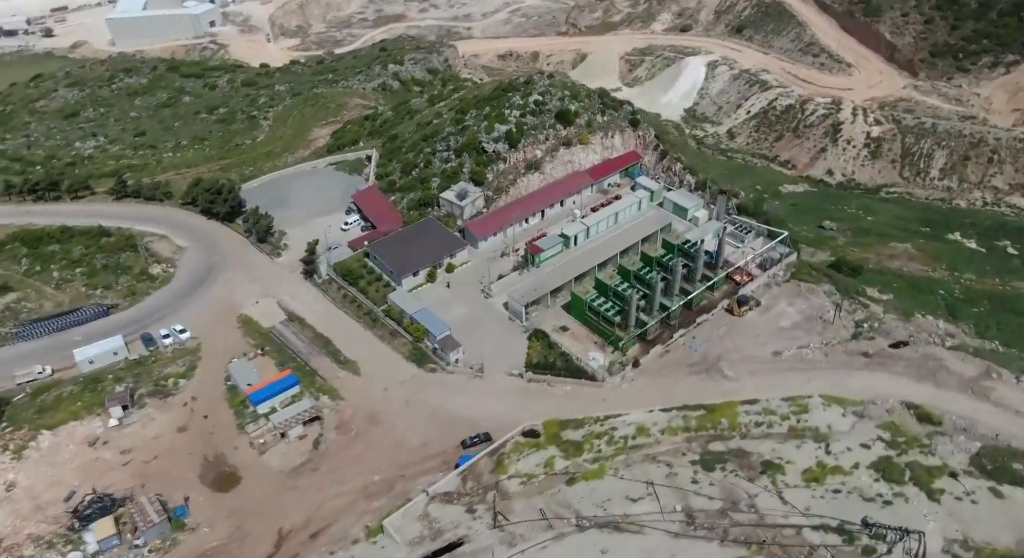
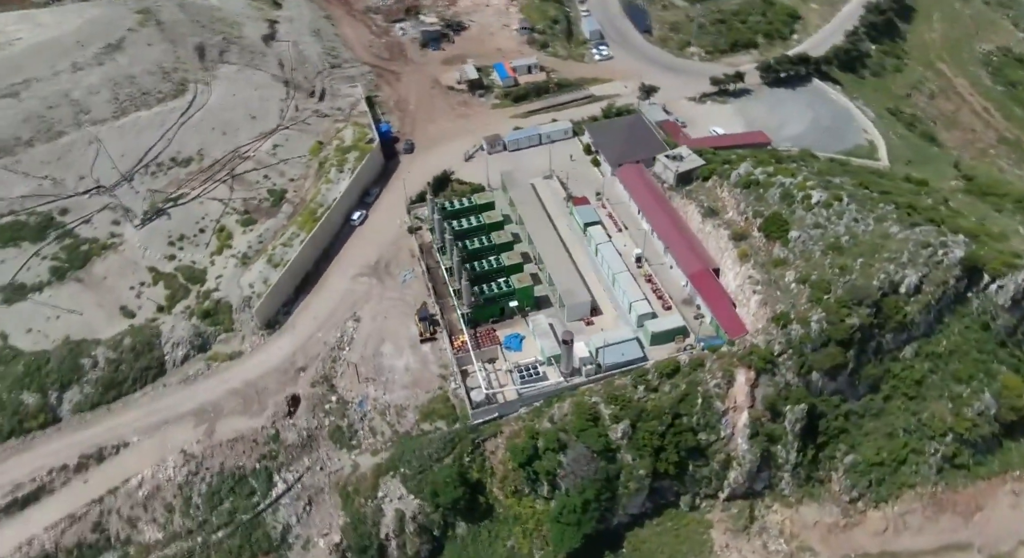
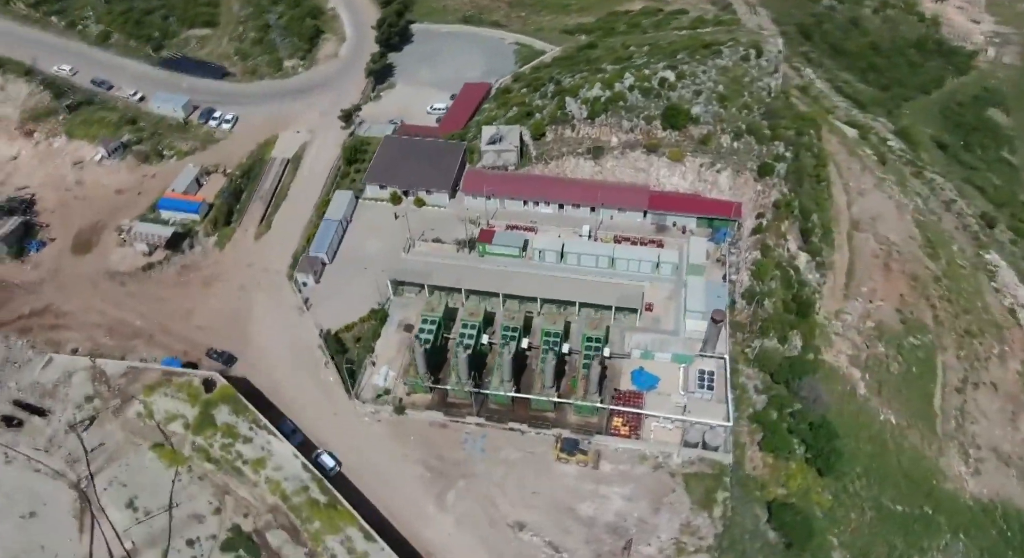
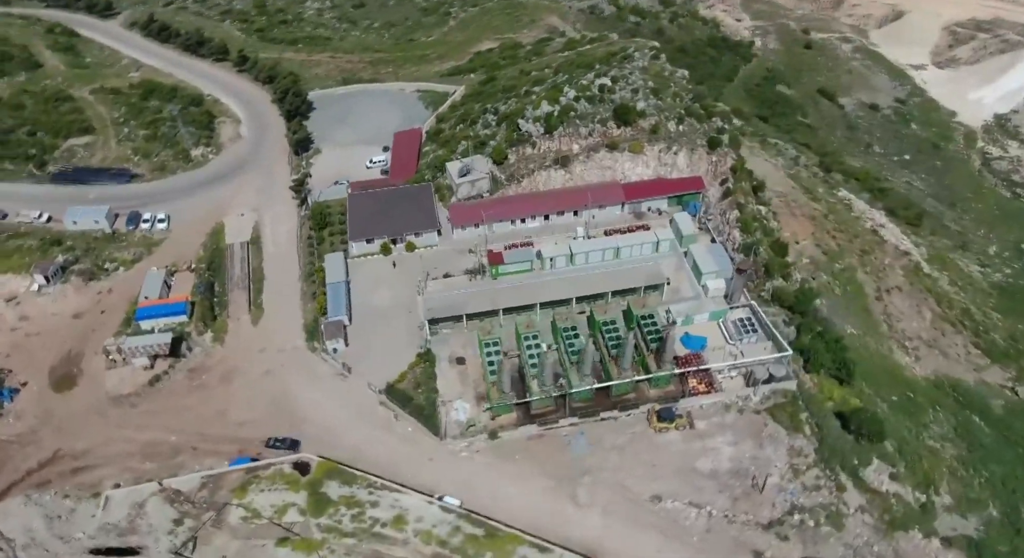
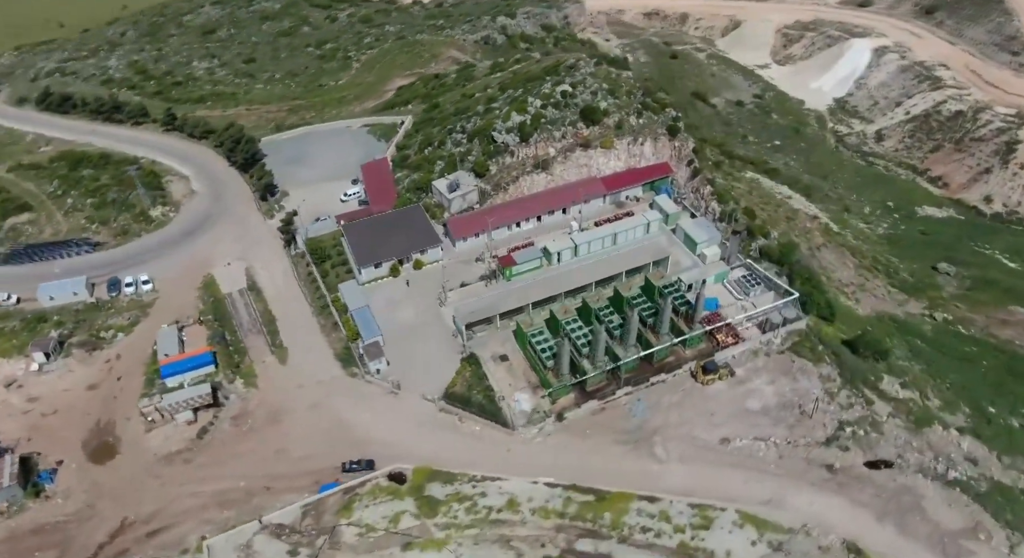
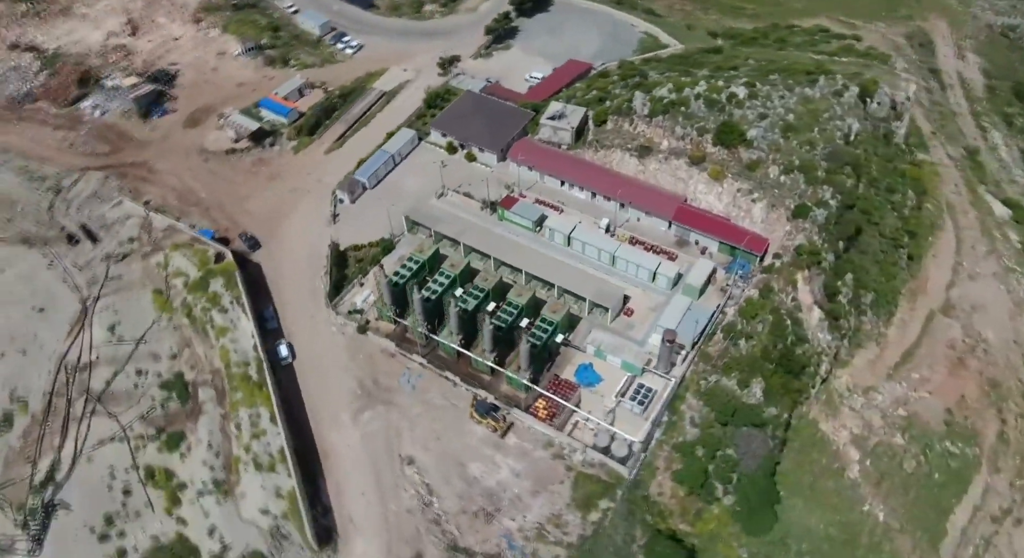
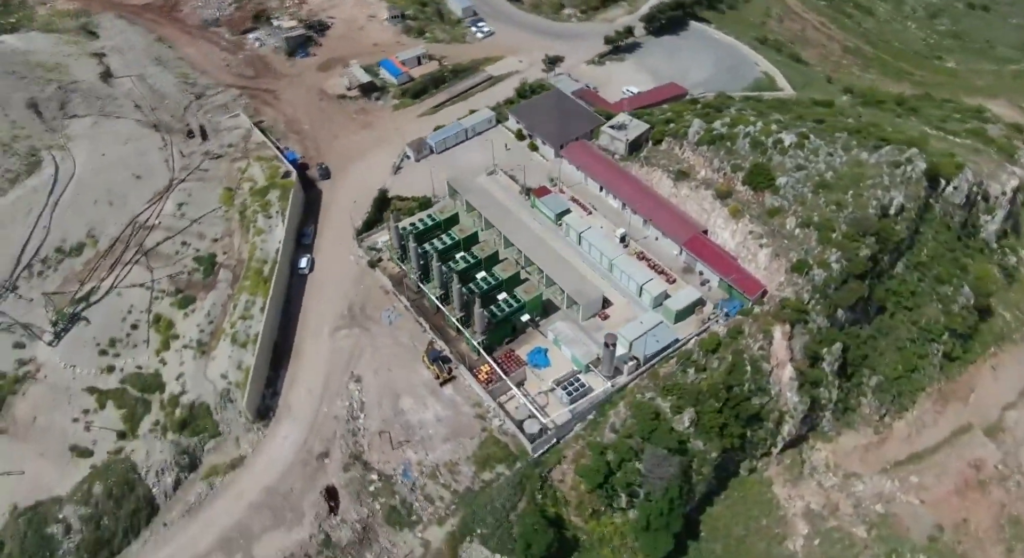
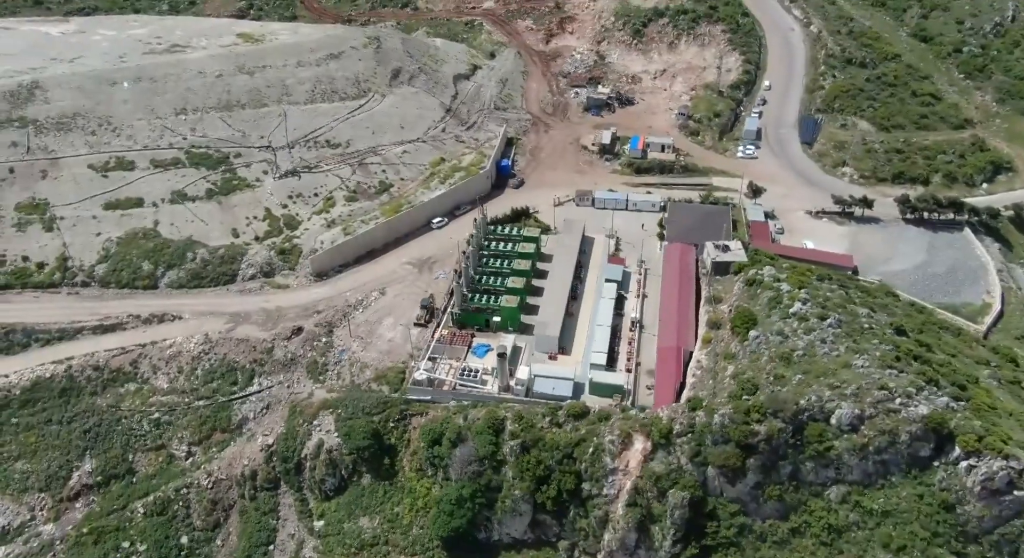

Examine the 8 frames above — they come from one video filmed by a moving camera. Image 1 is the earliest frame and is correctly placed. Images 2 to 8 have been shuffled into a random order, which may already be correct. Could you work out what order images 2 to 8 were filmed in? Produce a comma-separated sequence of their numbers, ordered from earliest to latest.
5, 4, 3, 6, 7, 2, 8
